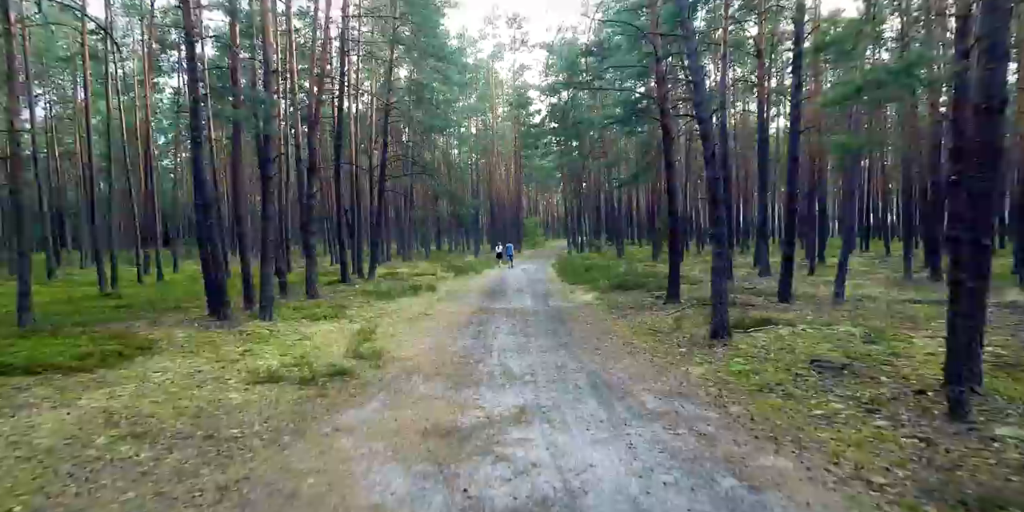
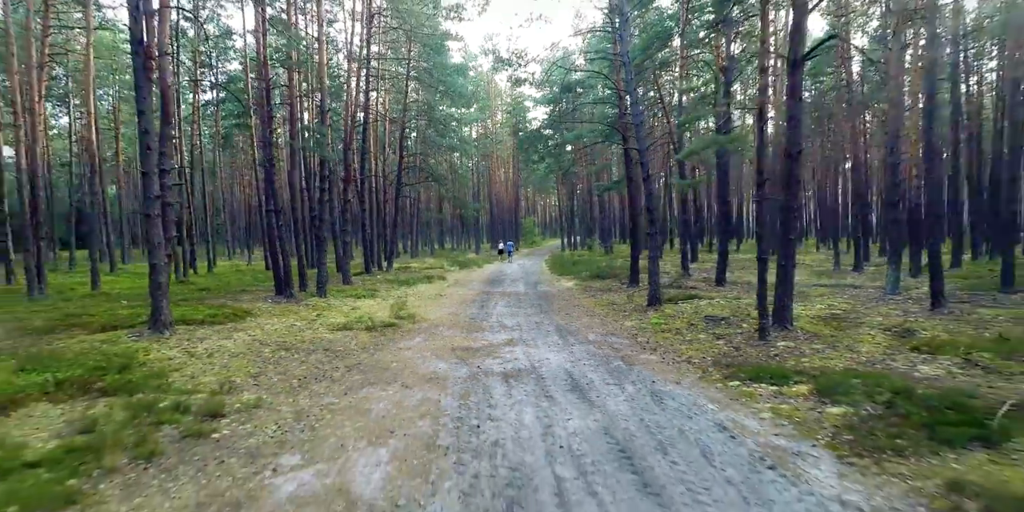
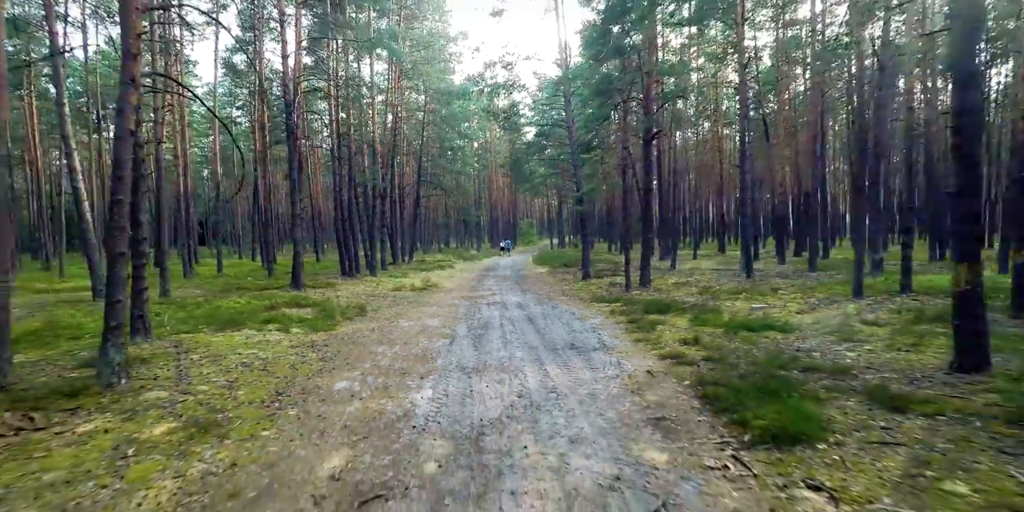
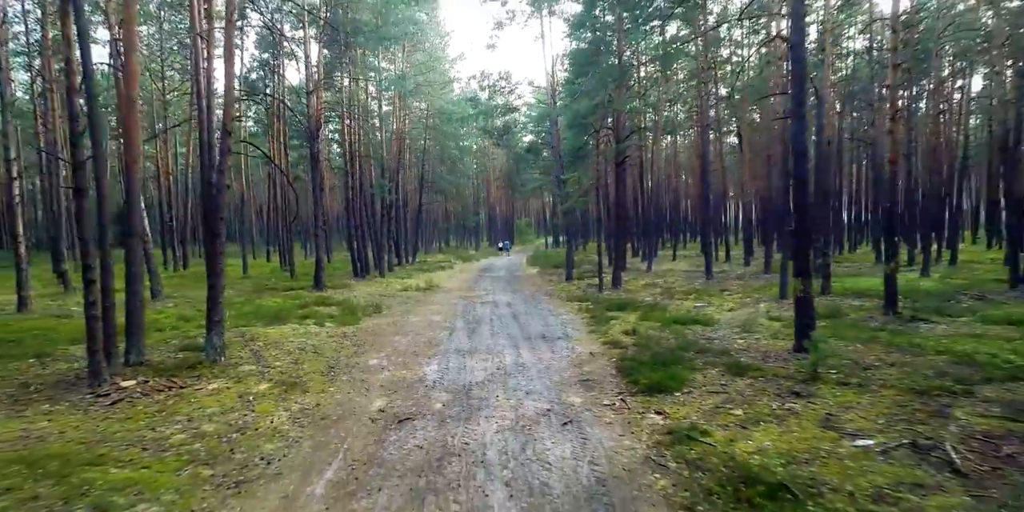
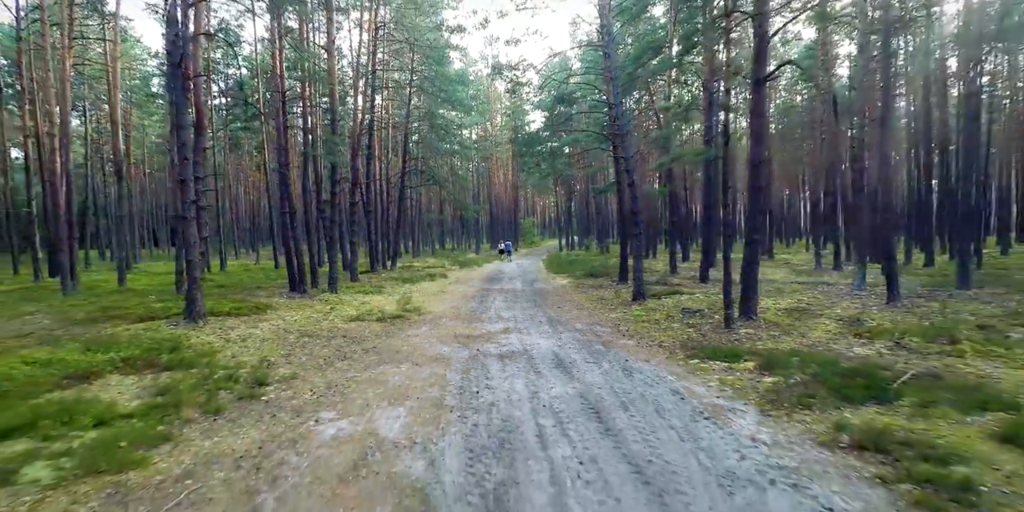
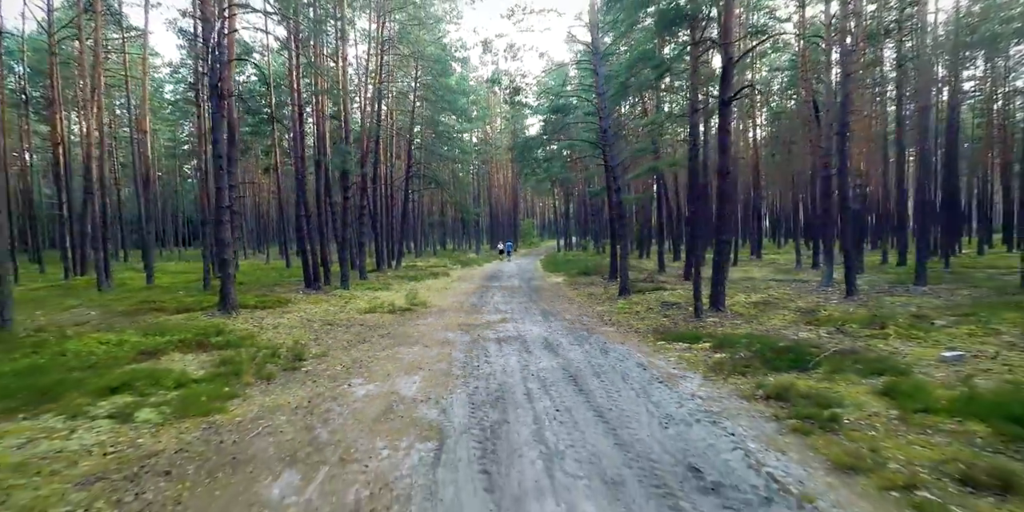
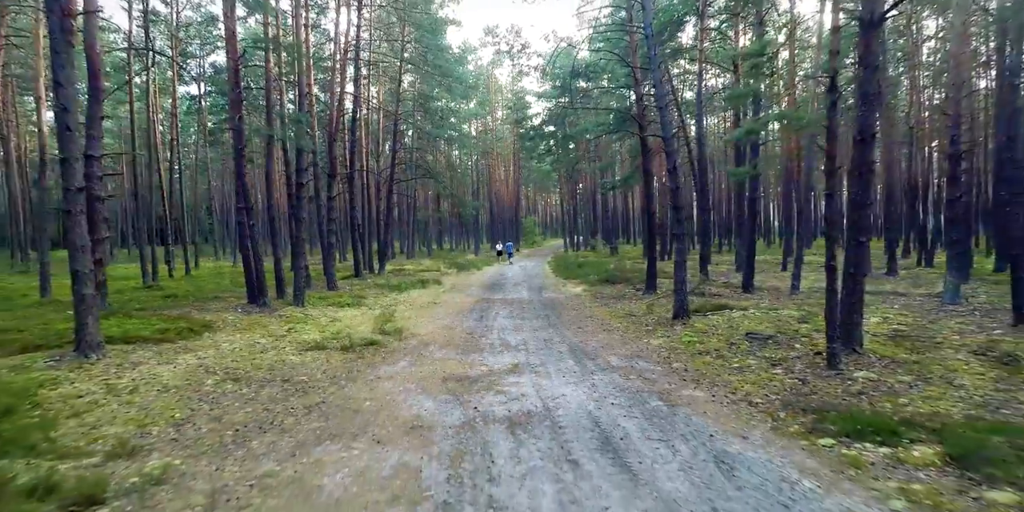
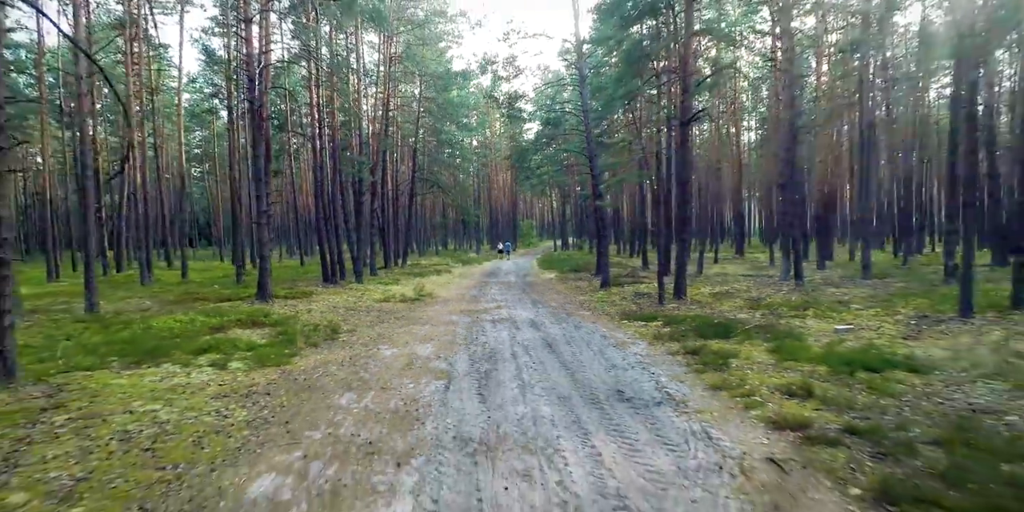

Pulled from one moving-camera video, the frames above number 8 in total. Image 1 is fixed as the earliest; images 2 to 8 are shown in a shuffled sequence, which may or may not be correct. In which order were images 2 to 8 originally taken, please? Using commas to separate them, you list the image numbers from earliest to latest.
7, 2, 5, 6, 8, 3, 4
